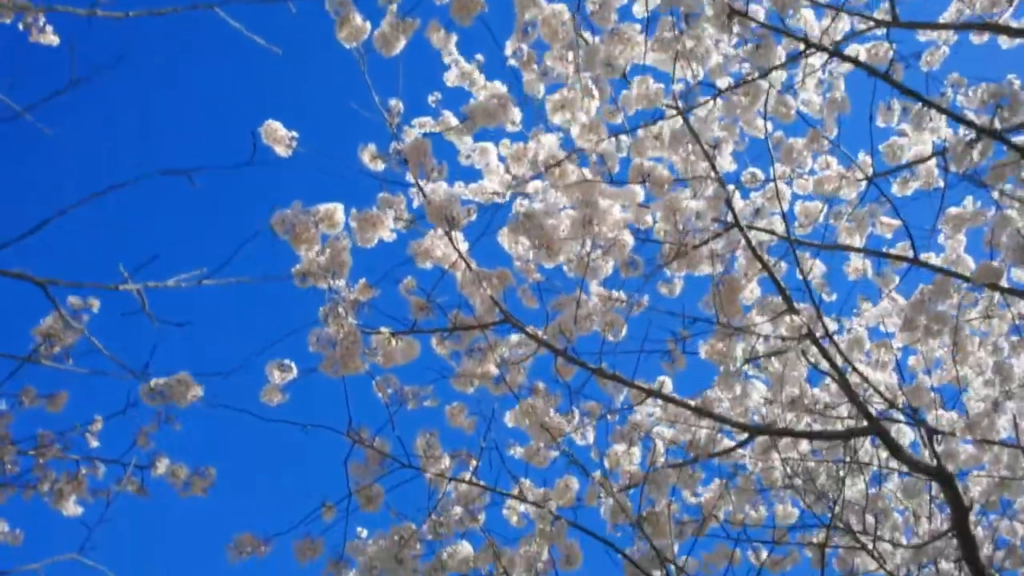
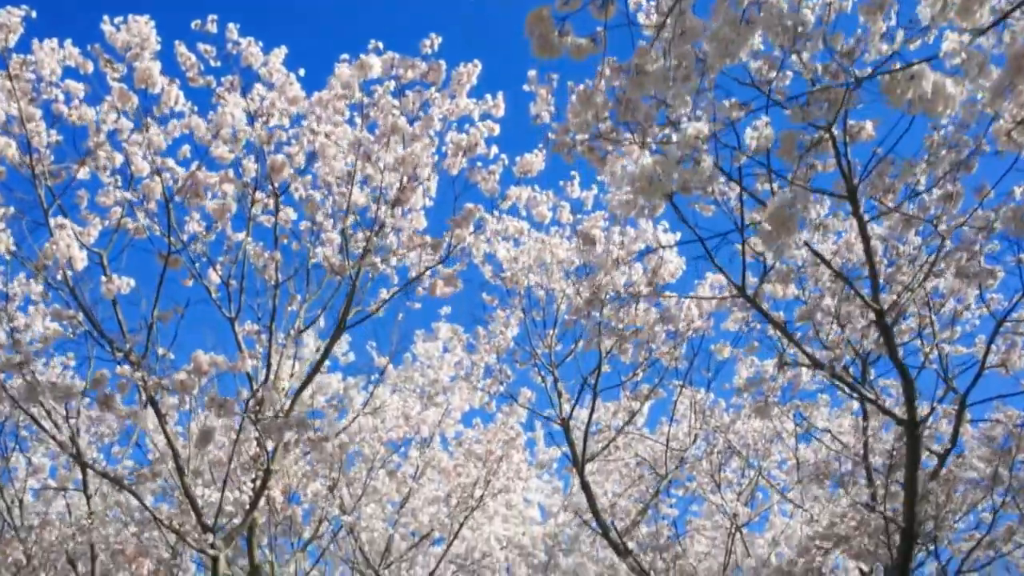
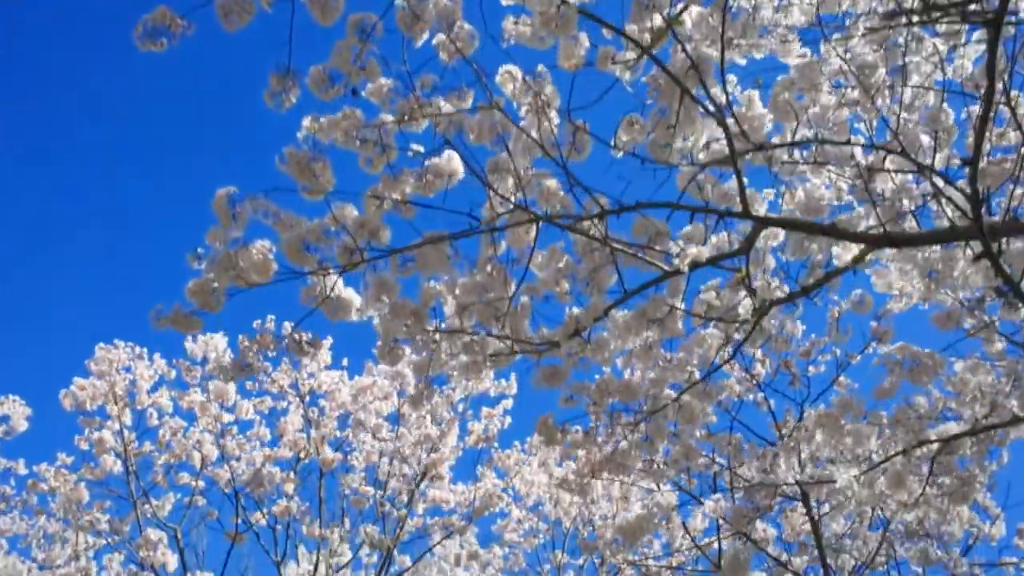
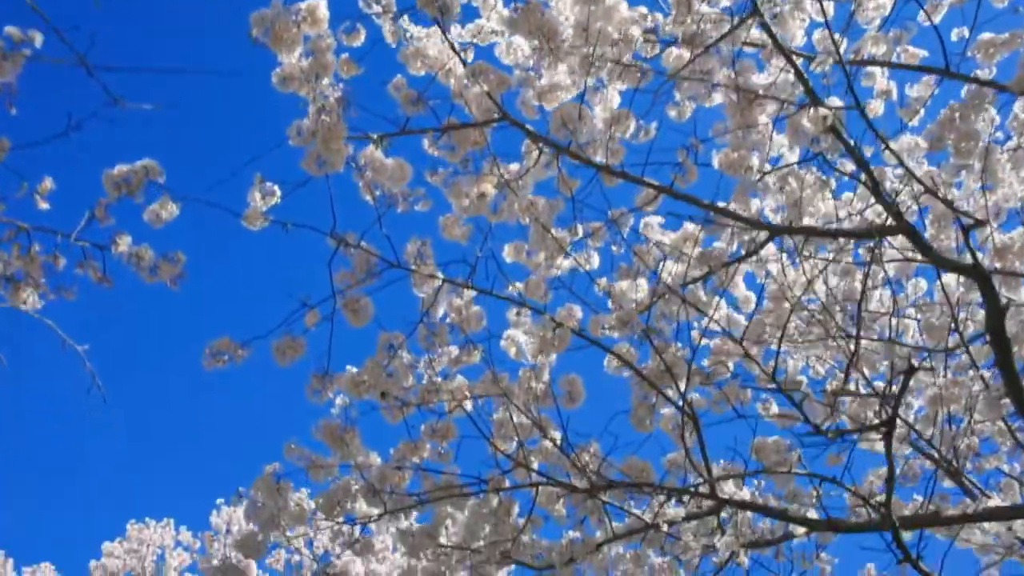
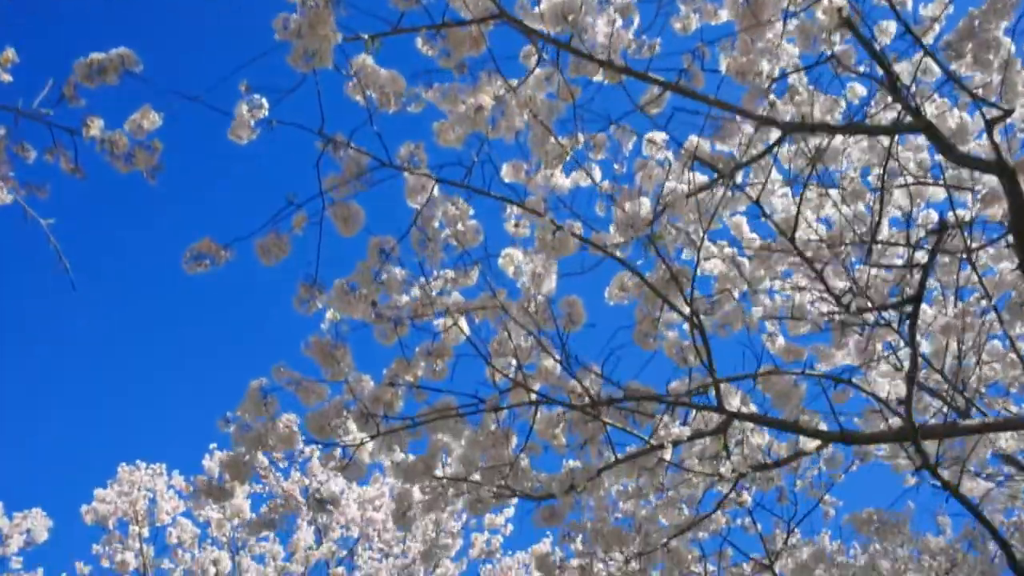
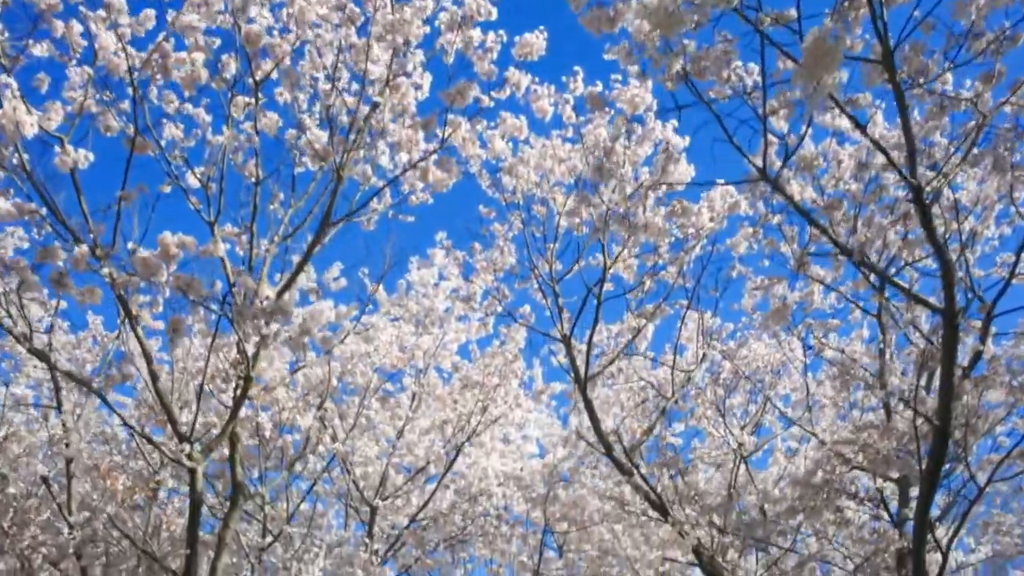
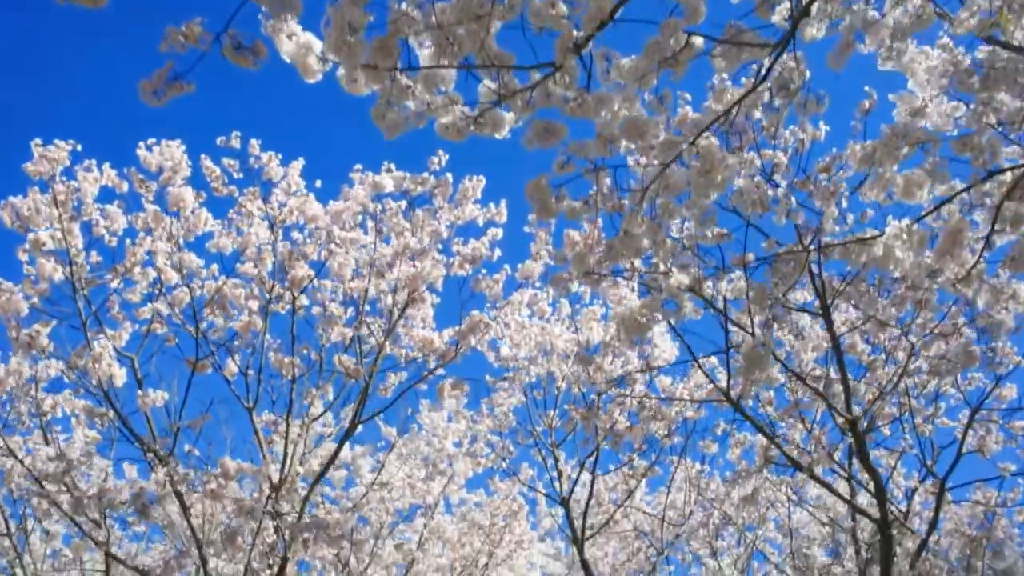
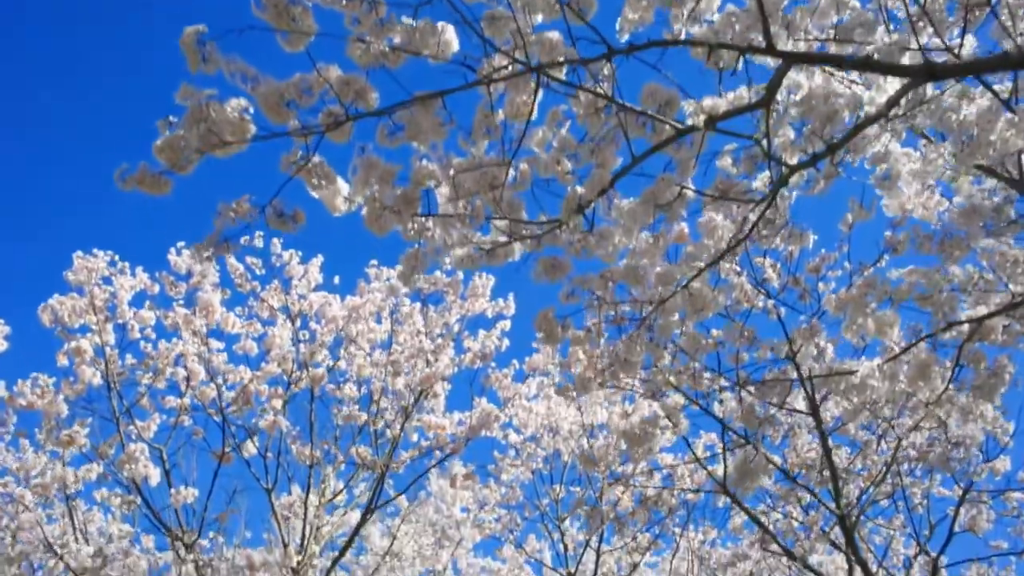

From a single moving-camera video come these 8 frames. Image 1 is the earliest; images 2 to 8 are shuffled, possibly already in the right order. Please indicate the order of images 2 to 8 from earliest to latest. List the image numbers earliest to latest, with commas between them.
4, 5, 3, 8, 7, 2, 6
